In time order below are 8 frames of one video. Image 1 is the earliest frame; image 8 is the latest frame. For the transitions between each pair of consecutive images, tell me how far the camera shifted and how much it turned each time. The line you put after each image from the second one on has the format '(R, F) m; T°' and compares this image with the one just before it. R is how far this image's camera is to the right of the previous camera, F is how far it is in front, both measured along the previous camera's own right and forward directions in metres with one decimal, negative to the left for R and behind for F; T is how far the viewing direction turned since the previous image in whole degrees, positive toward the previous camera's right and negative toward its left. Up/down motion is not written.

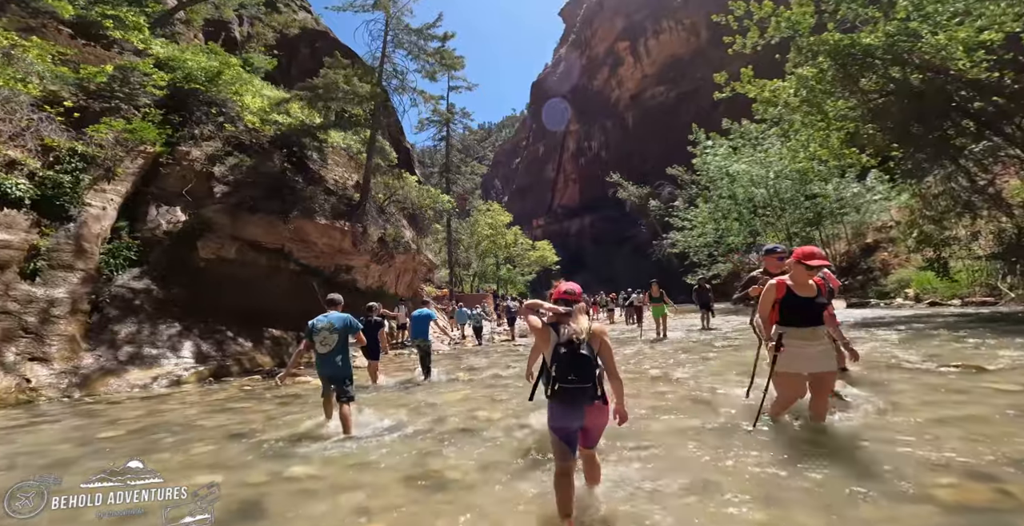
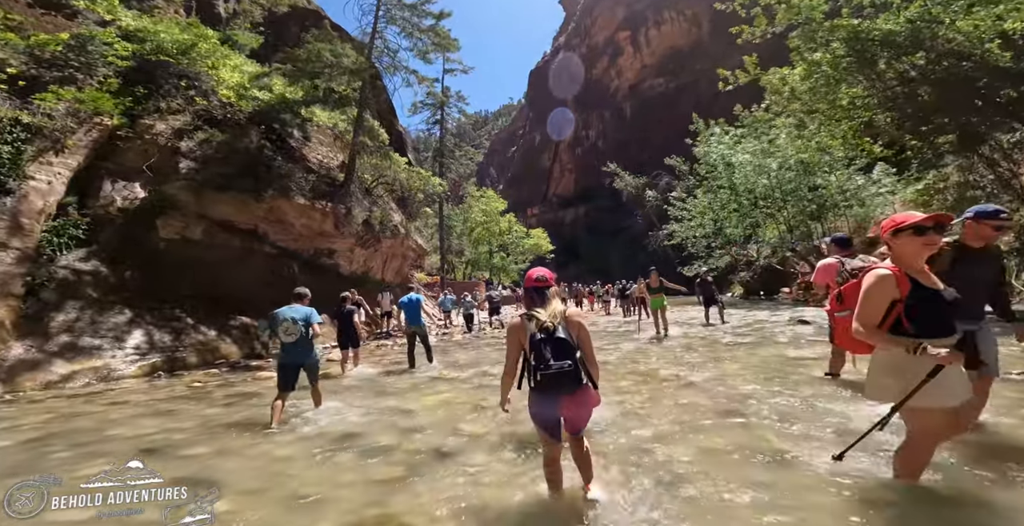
(+0.1, +1.1) m; +1°
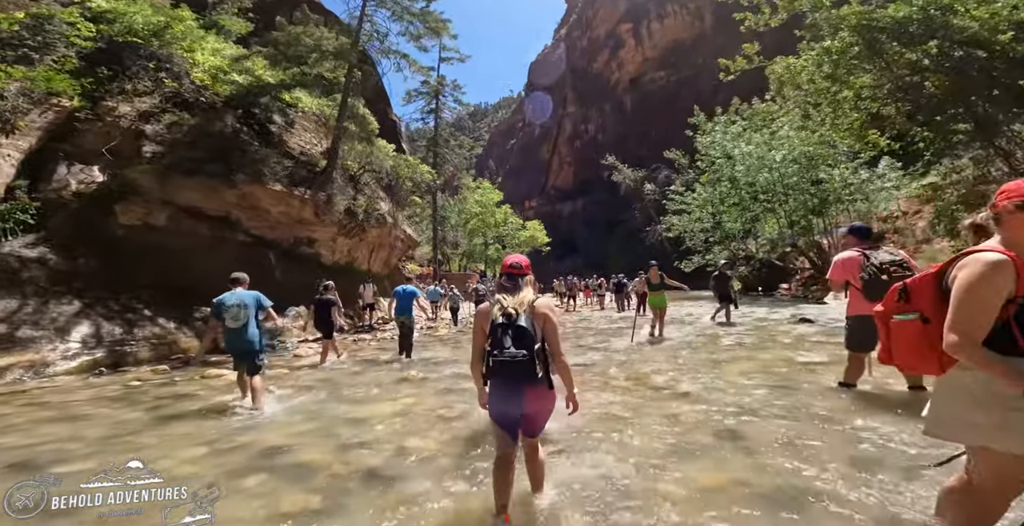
(+0.3, +0.8) m; 0°
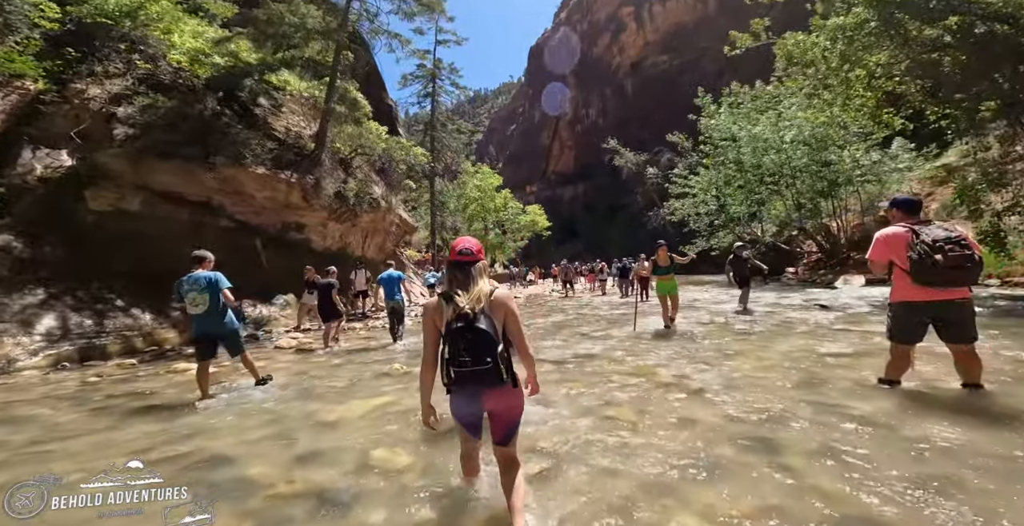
(+0.1, +0.6) m; 0°
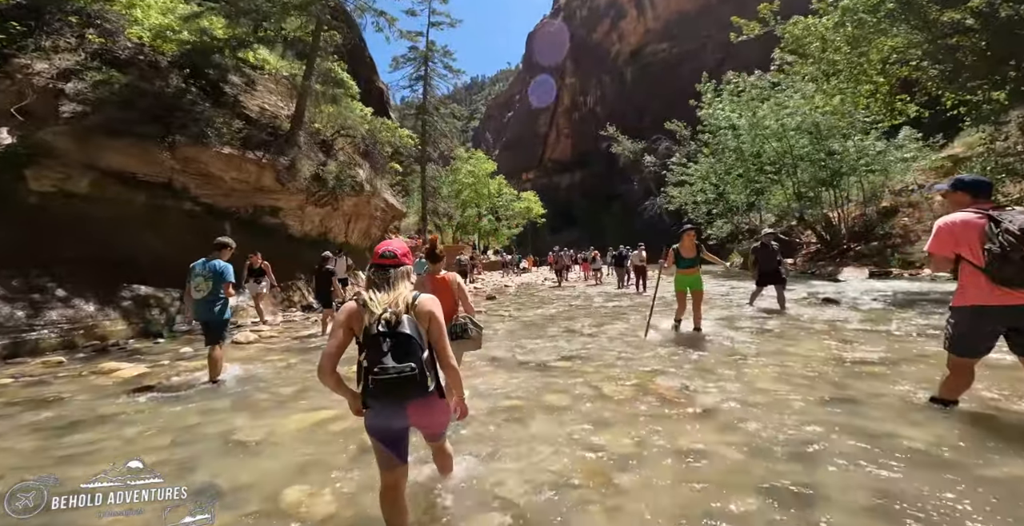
(+0.2, +0.8) m; +1°
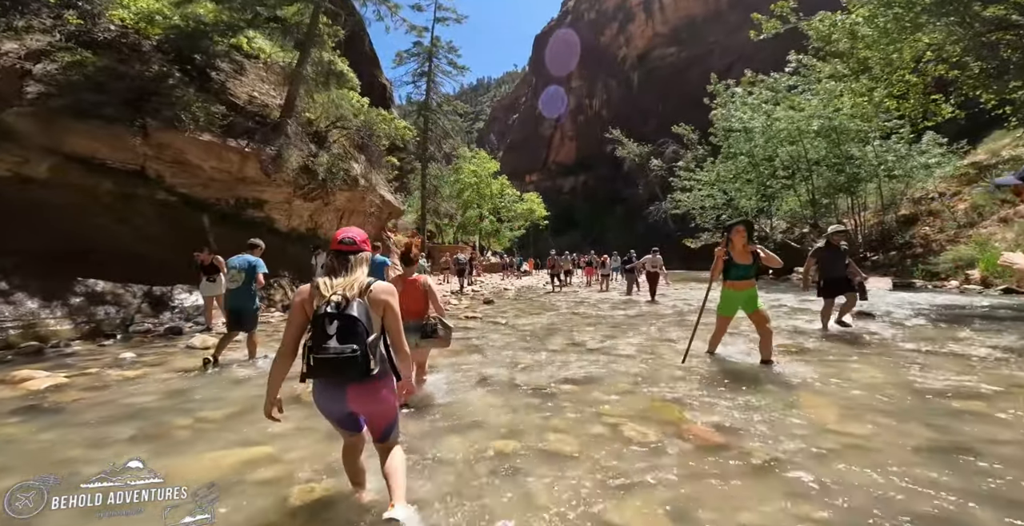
(+0.1, +1.0) m; 0°
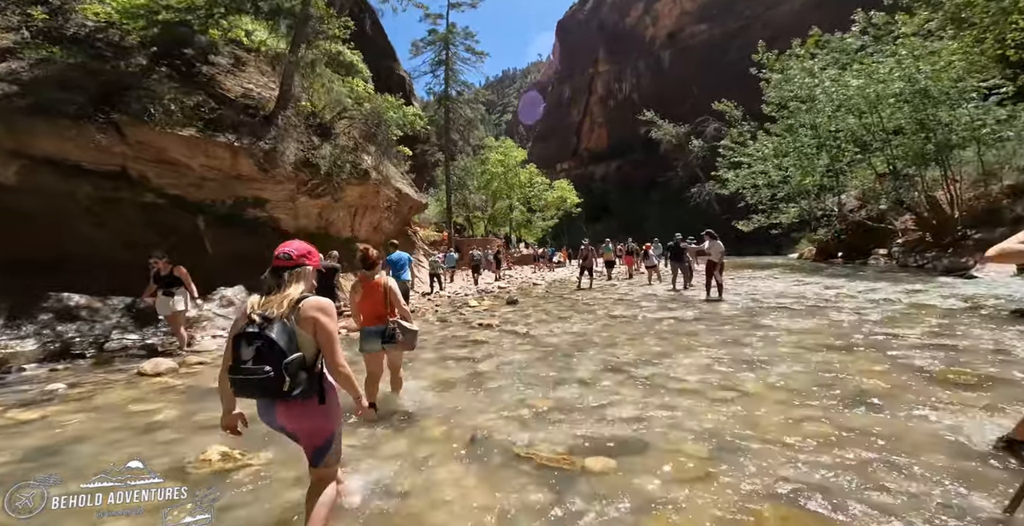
(+0.2, +1.6) m; -4°
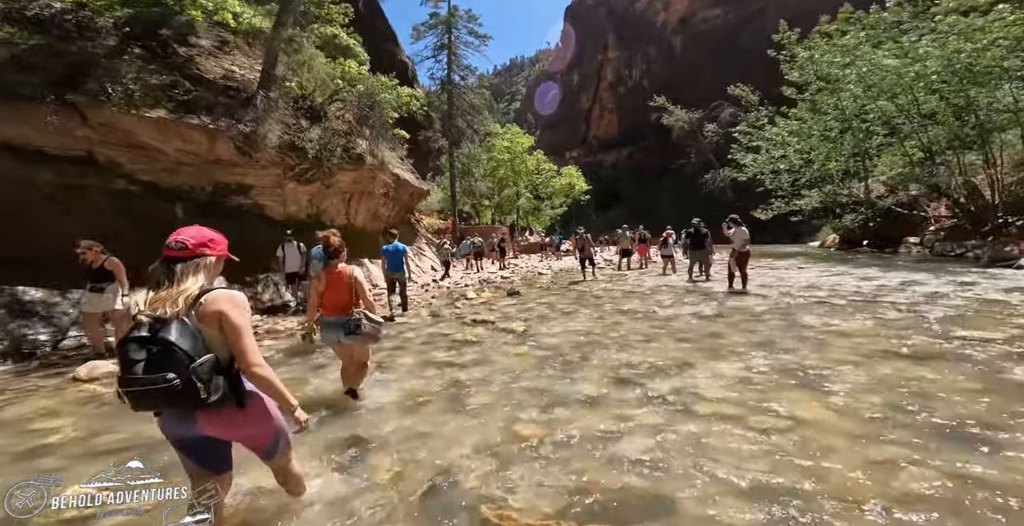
(+0.2, +0.9) m; -1°
